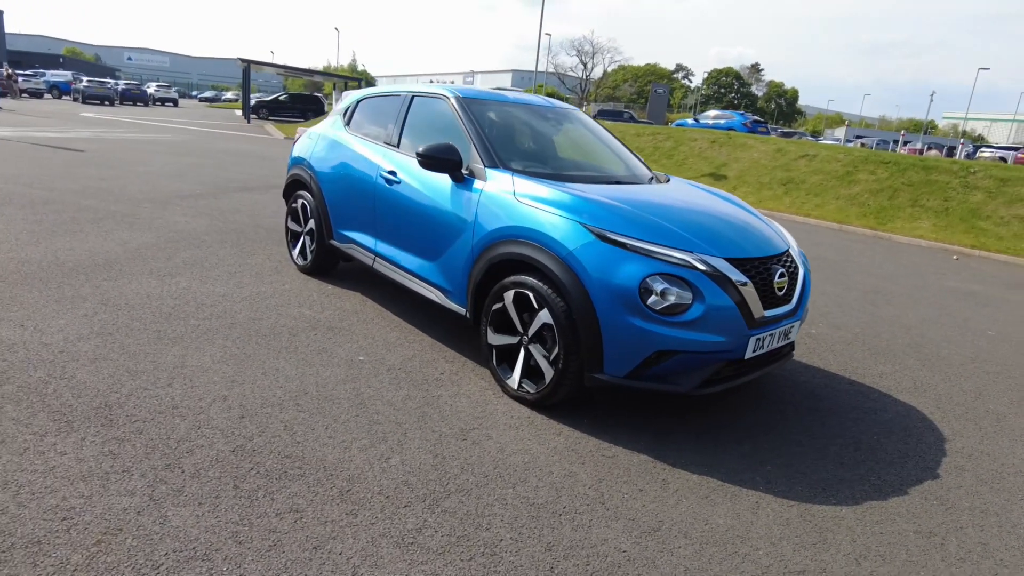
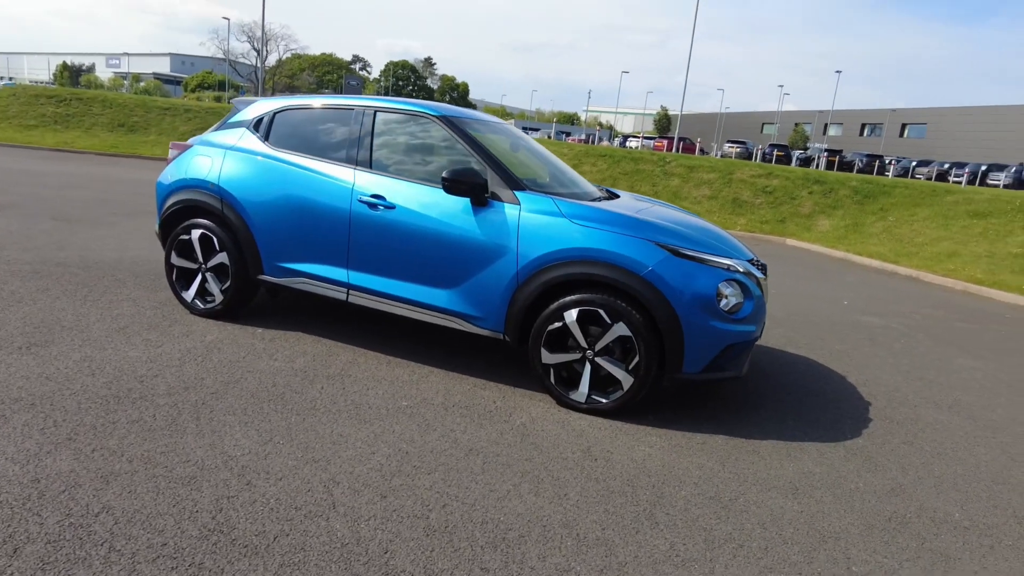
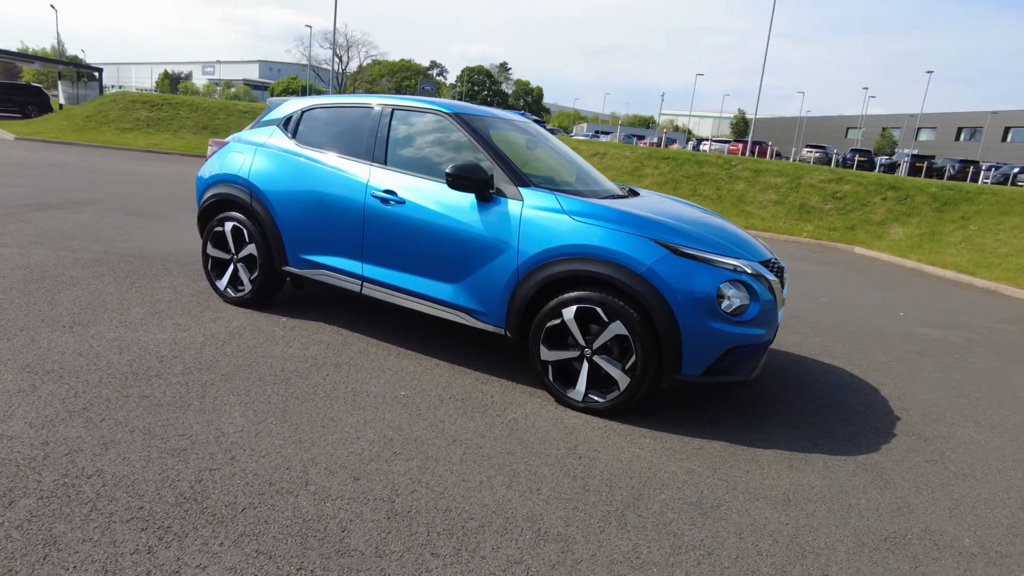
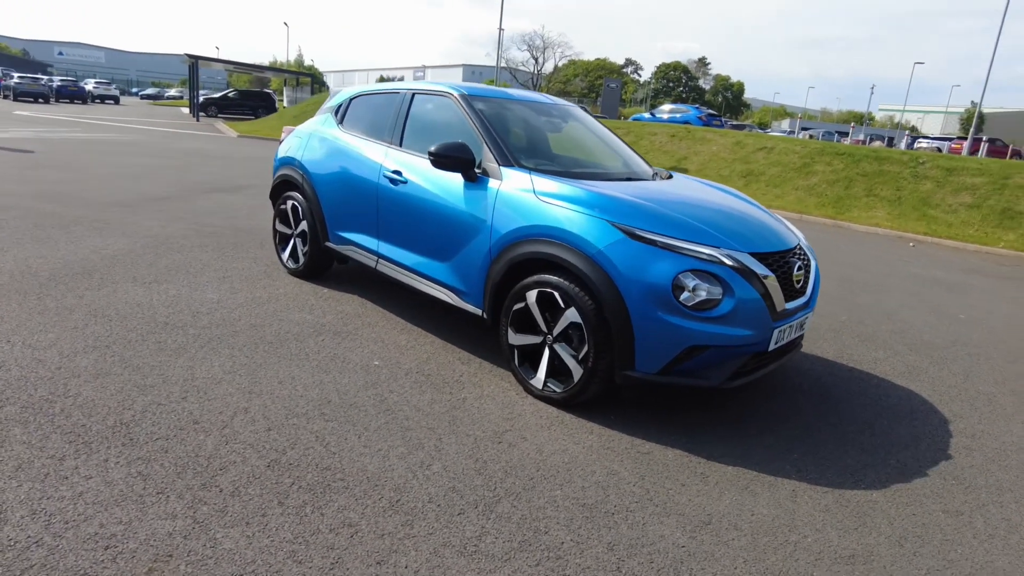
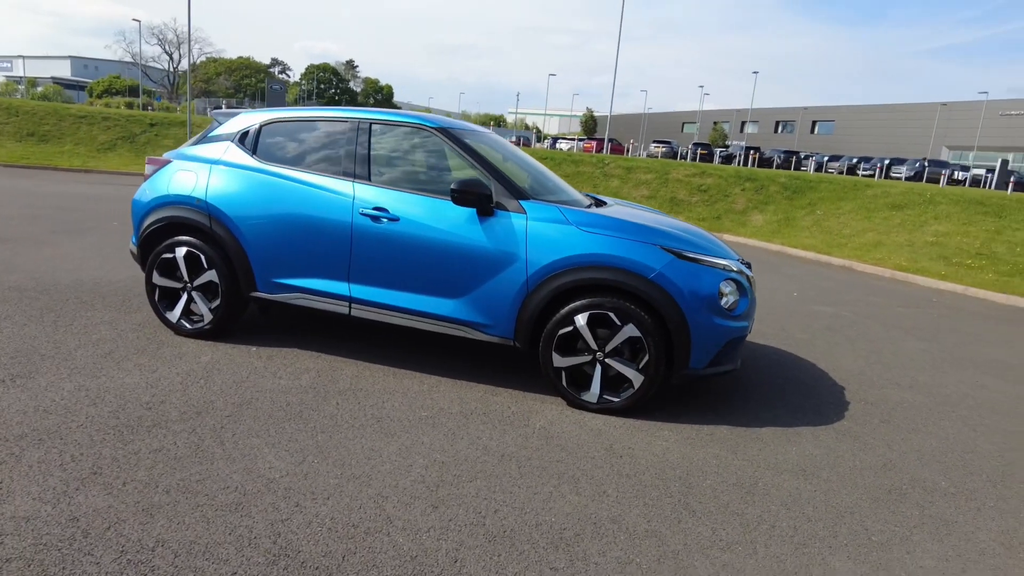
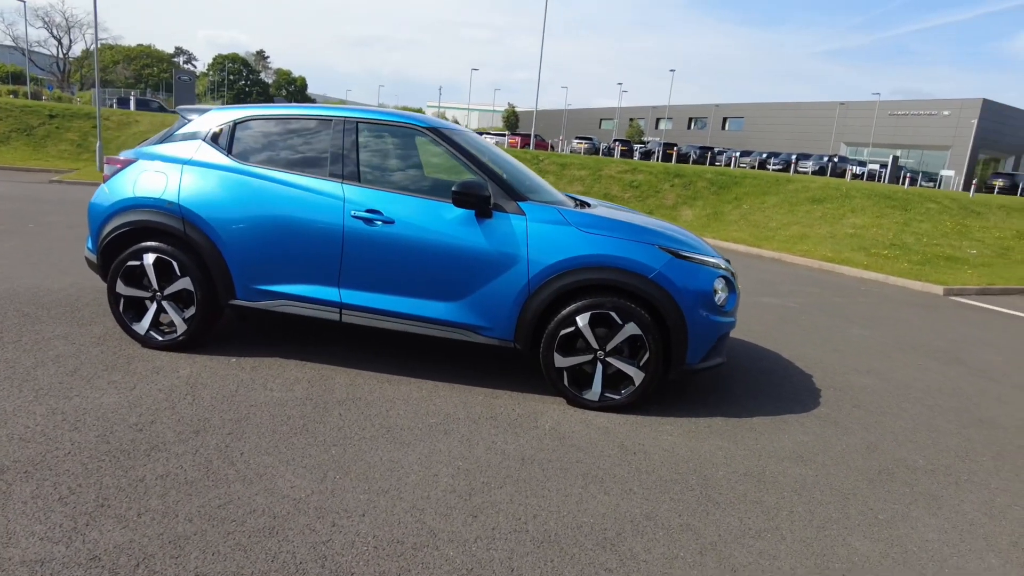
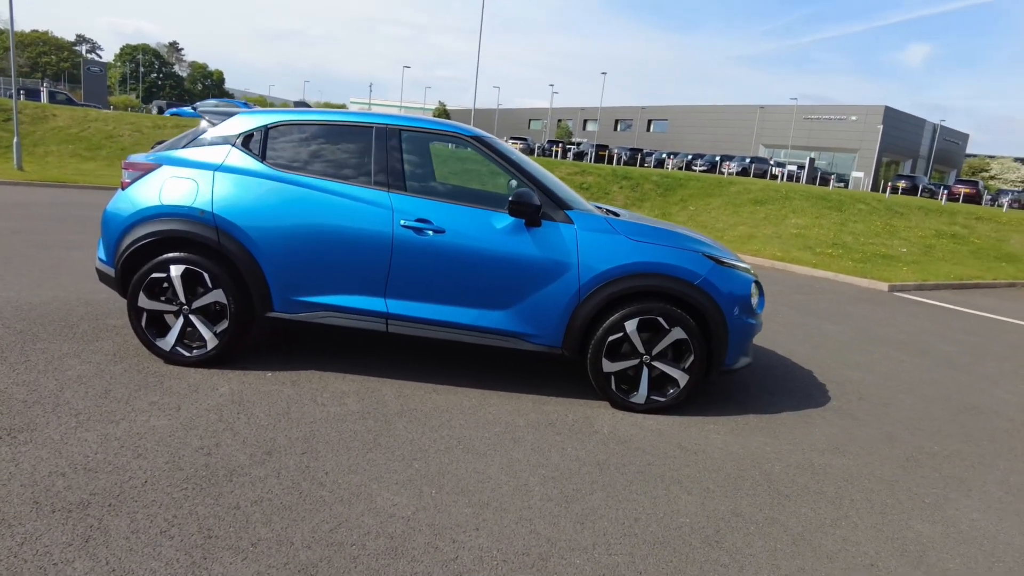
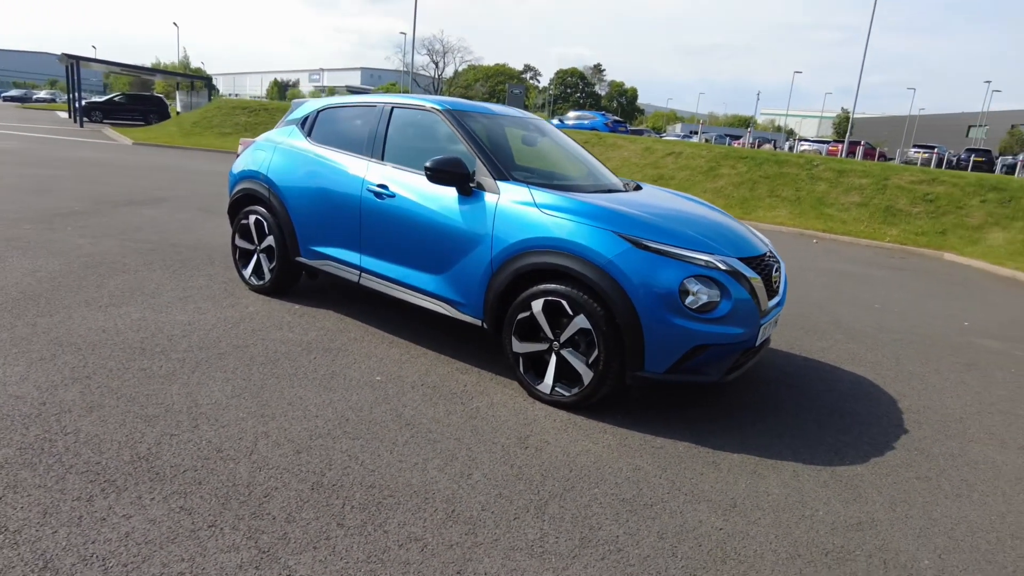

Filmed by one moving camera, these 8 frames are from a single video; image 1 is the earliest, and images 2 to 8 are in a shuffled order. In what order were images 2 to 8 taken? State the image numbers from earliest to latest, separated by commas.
4, 8, 3, 2, 5, 6, 7
